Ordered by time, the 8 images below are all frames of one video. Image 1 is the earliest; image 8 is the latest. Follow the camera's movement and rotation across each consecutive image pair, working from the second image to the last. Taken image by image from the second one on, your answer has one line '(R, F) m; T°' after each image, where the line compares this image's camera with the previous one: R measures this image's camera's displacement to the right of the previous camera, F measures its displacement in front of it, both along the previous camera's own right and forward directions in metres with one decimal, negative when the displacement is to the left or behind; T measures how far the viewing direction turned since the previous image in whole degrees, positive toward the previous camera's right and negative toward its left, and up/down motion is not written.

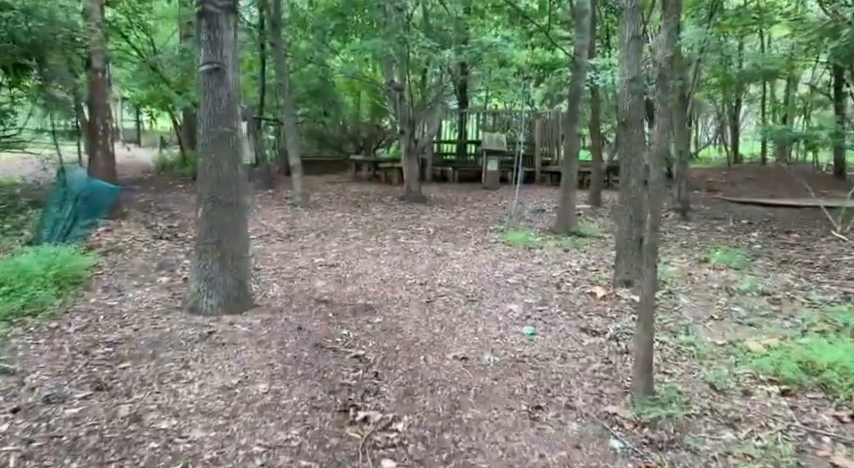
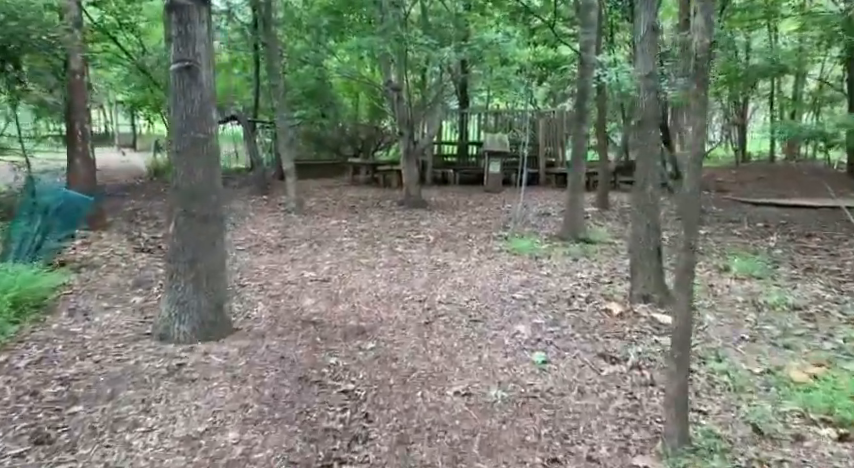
(0.0, +0.4) m; 0°
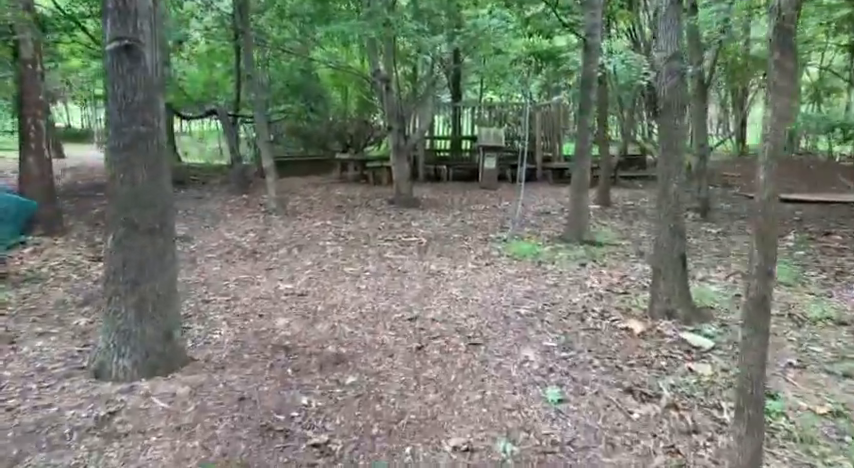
(0.0, +0.6) m; +1°
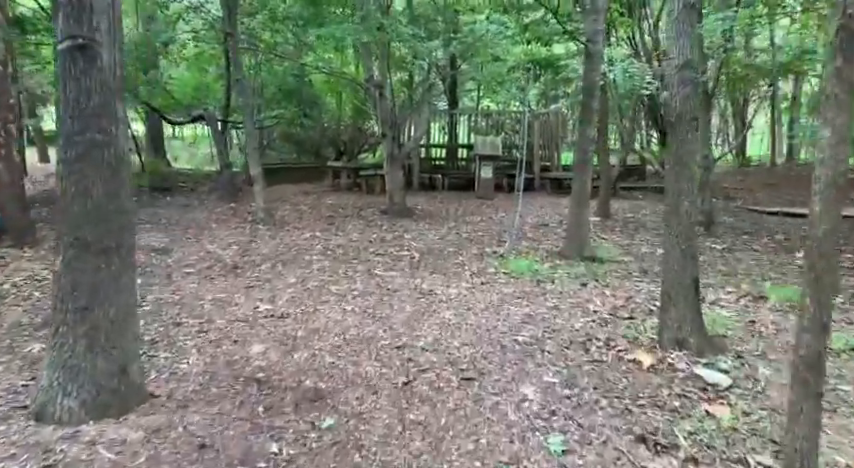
(0.0, +0.3) m; 0°
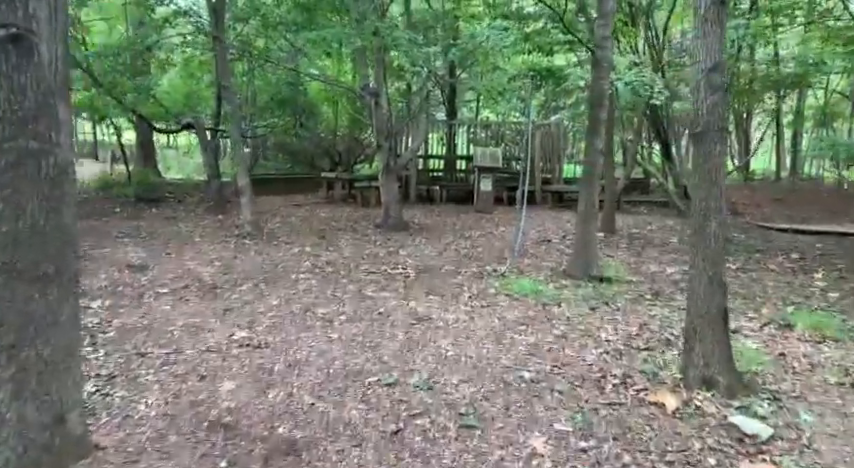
(0.0, +0.4) m; 0°
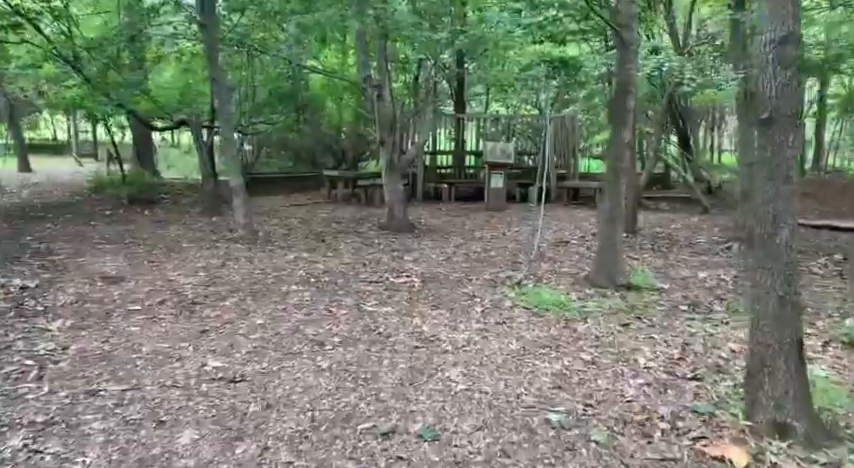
(0.0, +0.6) m; -1°
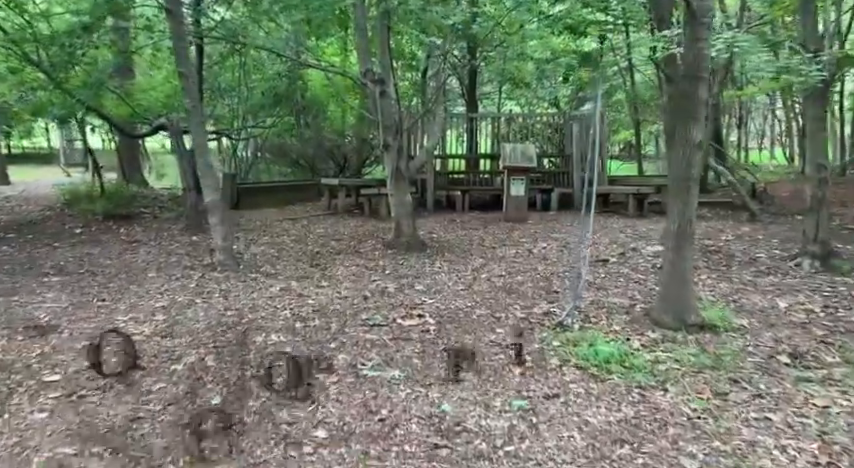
(-0.1, +1.1) m; -1°
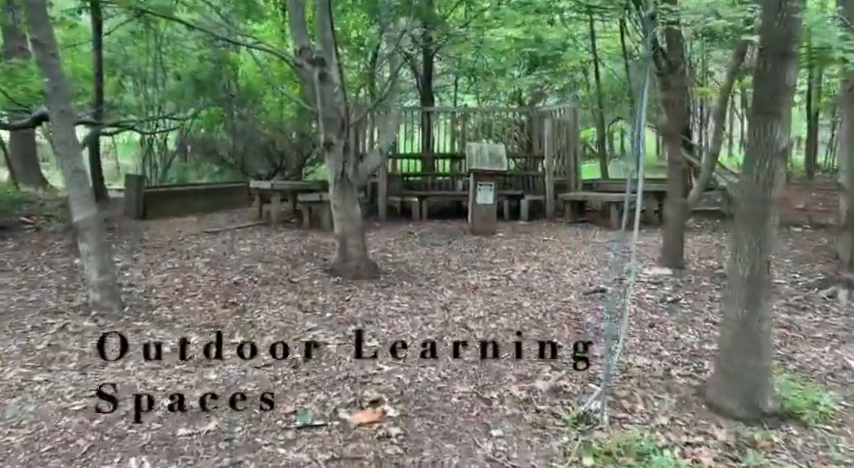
(0.0, +1.4) m; +5°
